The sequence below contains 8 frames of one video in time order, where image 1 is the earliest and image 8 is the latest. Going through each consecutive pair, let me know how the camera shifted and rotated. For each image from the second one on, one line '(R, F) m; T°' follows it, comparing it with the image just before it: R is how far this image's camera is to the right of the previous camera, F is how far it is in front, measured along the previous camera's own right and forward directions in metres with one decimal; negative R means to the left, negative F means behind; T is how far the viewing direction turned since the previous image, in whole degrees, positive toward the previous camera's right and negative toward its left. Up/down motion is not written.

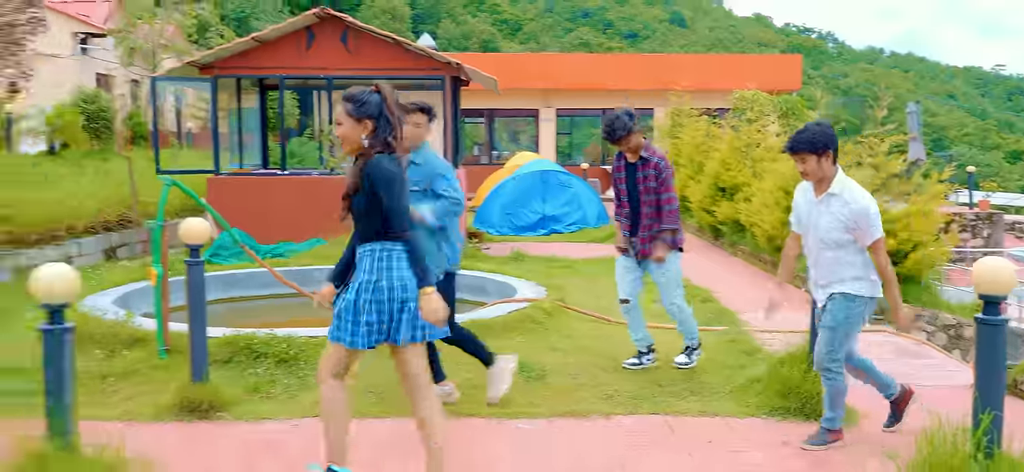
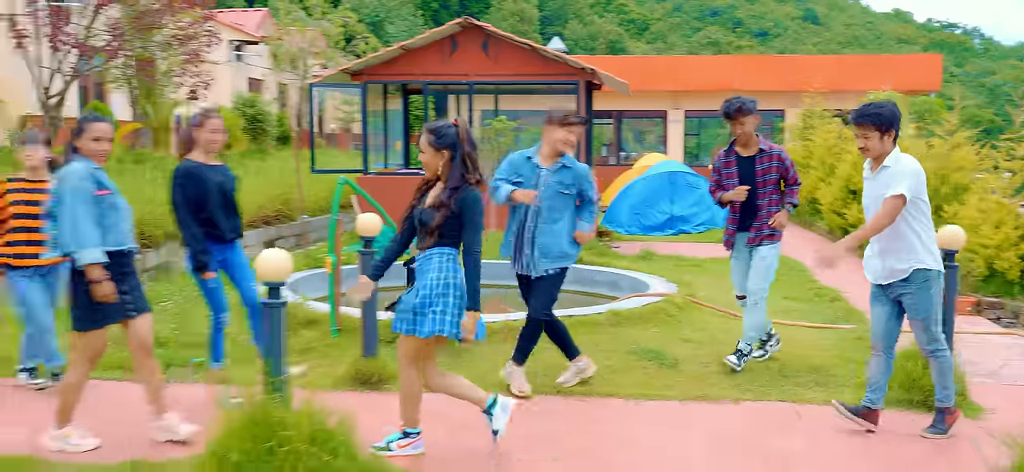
(-0.1, -0.5) m; -7°
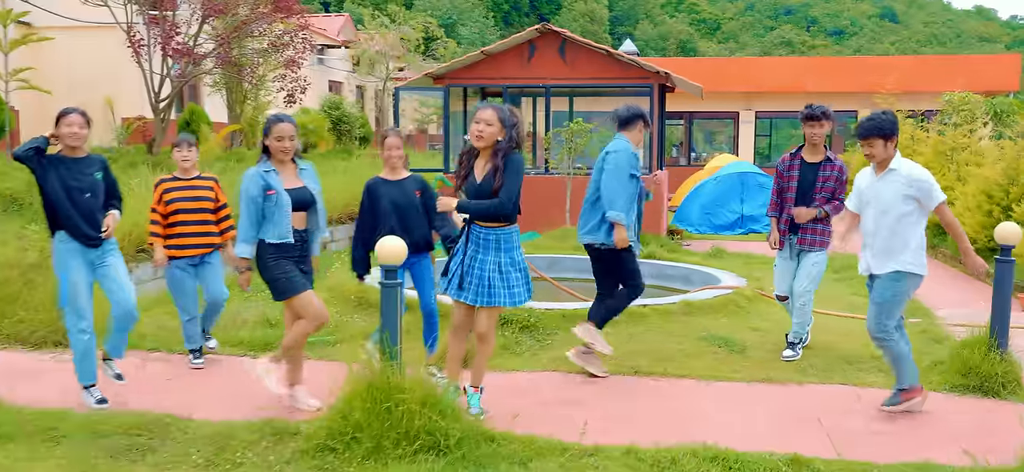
(-0.1, -0.5) m; -4°
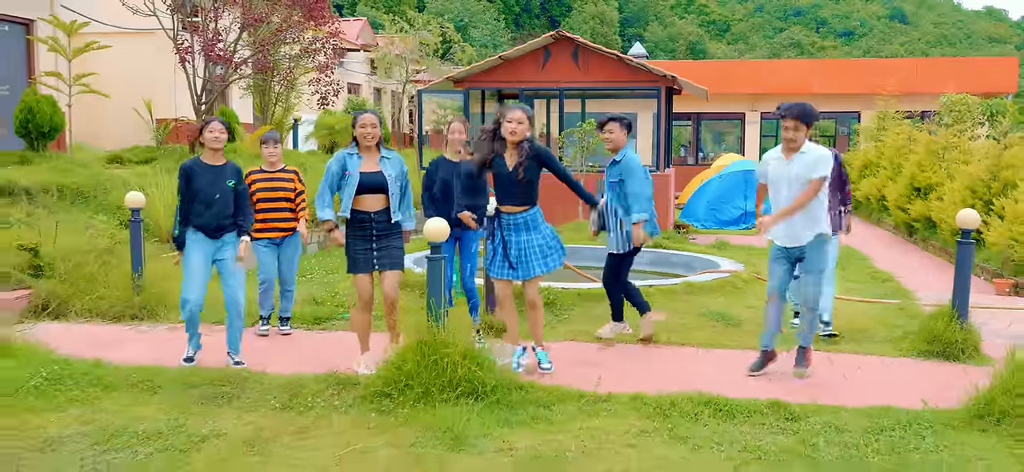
(-0.1, -0.8) m; -1°
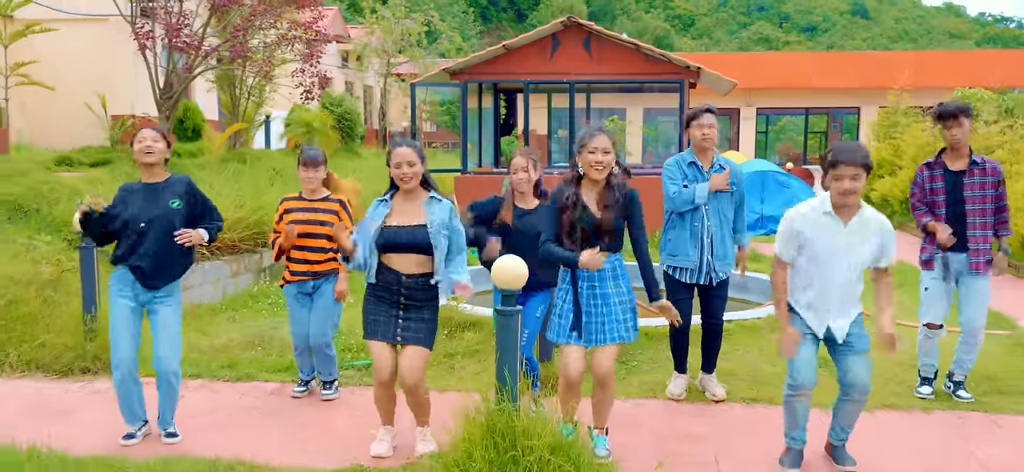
(-0.6, +1.5) m; +2°
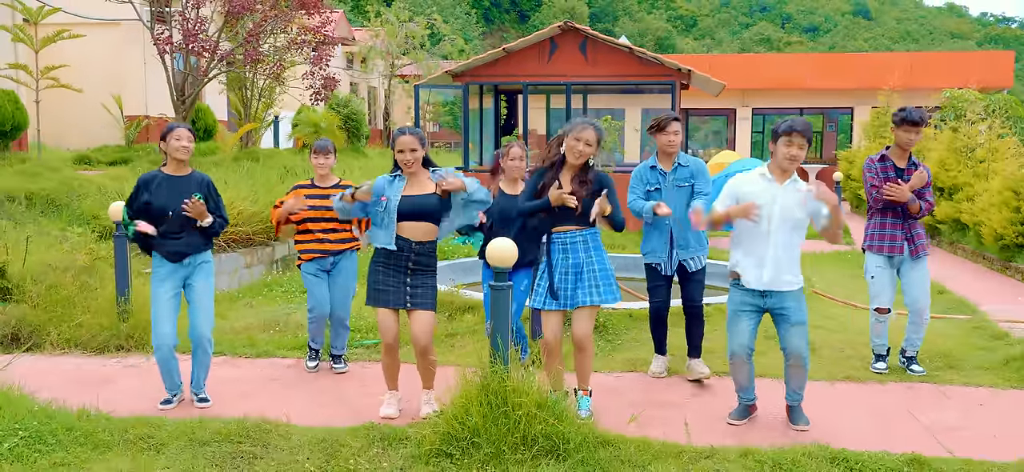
(+0.1, -0.6) m; 0°
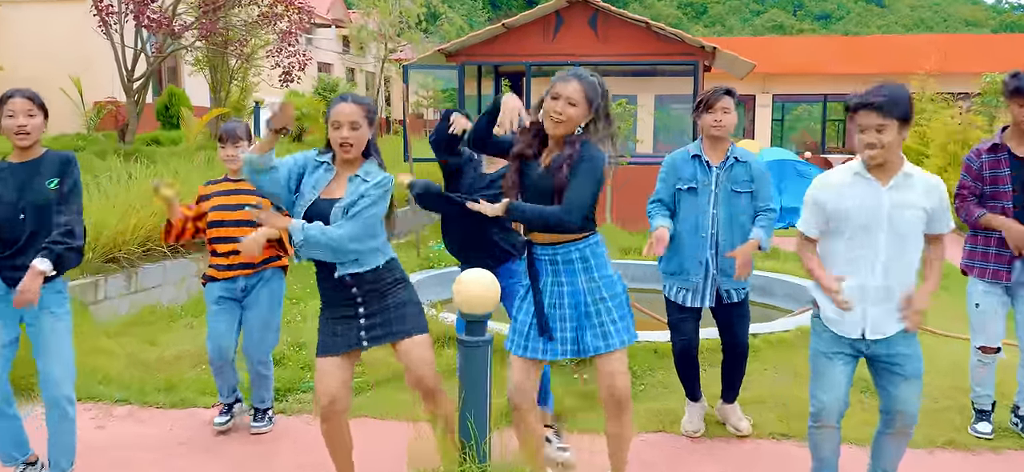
(+0.1, +1.5) m; 0°
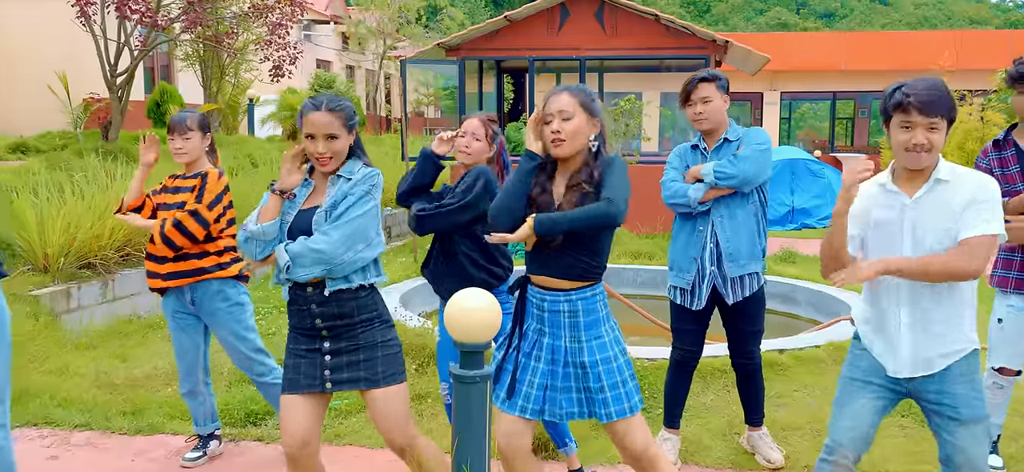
(0.0, +0.5) m; 0°
